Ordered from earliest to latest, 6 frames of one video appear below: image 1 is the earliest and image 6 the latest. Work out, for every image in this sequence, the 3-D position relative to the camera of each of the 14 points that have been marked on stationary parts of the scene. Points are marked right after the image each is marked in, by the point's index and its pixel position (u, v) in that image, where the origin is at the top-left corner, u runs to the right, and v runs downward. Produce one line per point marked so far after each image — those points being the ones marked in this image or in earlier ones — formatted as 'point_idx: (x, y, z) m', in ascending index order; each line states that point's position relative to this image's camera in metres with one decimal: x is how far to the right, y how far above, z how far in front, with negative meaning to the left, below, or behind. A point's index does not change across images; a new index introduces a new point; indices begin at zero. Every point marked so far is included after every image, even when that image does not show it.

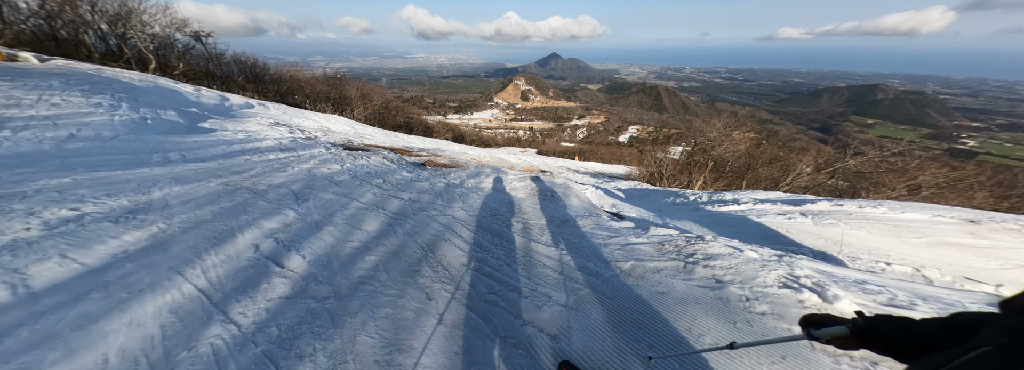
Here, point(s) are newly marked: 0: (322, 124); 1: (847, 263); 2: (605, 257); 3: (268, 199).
0: (-11.7, +3.9, +15.9) m
1: (+6.4, -1.5, +4.9) m
2: (+1.1, -0.8, +3.0) m
3: (-3.7, -0.2, +3.9) m
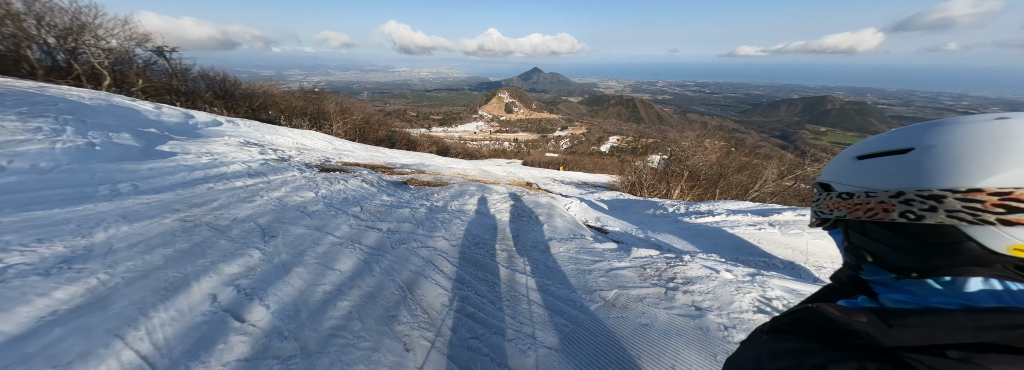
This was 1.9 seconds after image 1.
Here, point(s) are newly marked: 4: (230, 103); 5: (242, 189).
0: (-12.8, +2.6, +15.3) m
1: (+6.1, -1.8, +5.2) m
2: (+0.9, -1.2, +3.0) m
3: (-3.9, -0.7, +3.6) m
4: (-19.4, +5.6, +17.8) m
5: (-6.2, -0.1, +6.0) m
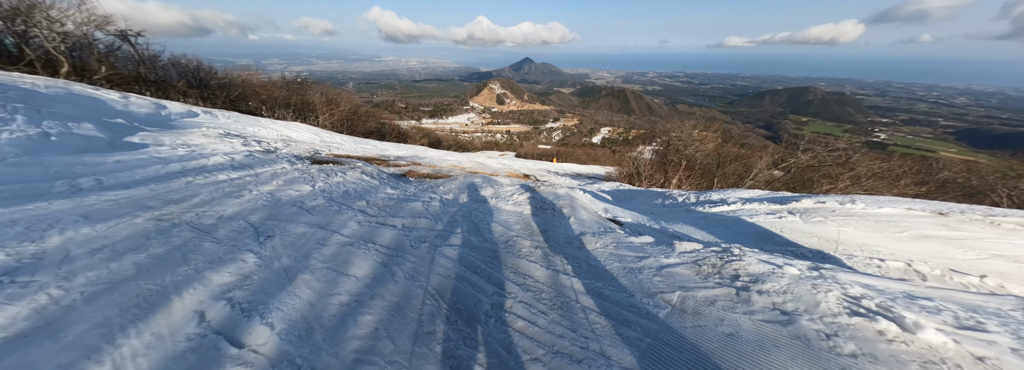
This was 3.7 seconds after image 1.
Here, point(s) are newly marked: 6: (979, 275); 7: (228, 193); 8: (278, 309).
0: (-12.8, +2.9, +14.3) m
1: (+6.5, -1.5, +5.0) m
2: (+1.4, -1.0, +2.6) m
3: (-3.5, -0.6, +3.0) m
4: (-19.5, +5.9, +16.5) m
5: (-5.9, 0.0, +5.3) m
6: (+8.0, -1.5, +4.4) m
7: (-5.1, -0.2, +4.6) m
8: (-1.9, -1.0, +2.1) m
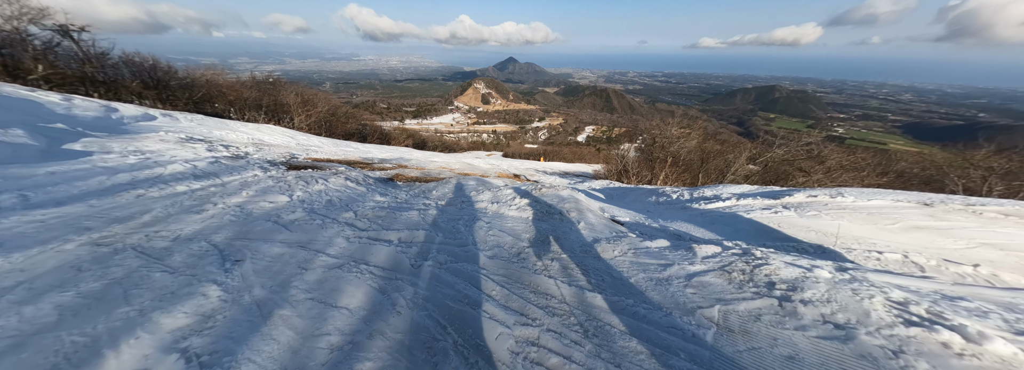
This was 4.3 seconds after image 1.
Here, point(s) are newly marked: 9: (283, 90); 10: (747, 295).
0: (-13.3, +2.5, +13.2) m
1: (+6.5, -1.4, +5.0) m
2: (+1.6, -1.1, +2.4) m
3: (-3.3, -0.8, +2.5) m
4: (-20.2, +5.3, +15.0) m
5: (-5.9, -0.2, +4.7) m
6: (+8.1, -1.4, +4.5) m
7: (-5.1, -0.4, +4.0) m
8: (-1.7, -1.1, +1.7) m
9: (-17.1, +7.1, +19.2) m
10: (+2.2, -1.0, +2.4) m
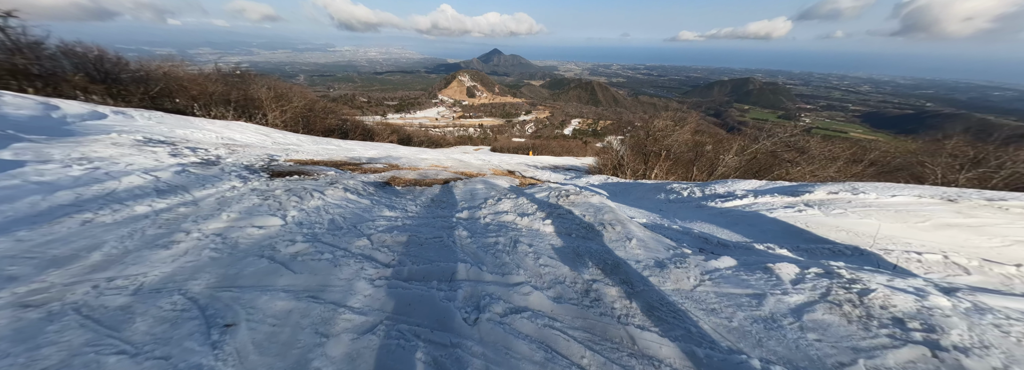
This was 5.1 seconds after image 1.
0: (-13.3, +2.2, +11.9) m
1: (+7.0, -1.4, +4.8) m
2: (+2.2, -1.3, +1.9) m
3: (-2.6, -1.1, +1.8) m
4: (-20.3, +4.9, +13.2) m
5: (-5.3, -0.5, +3.8) m
6: (+8.7, -1.4, +4.5) m
7: (-4.5, -0.7, +3.2) m
8: (-1.0, -1.4, +1.0) m
9: (-17.5, +6.8, +17.5) m
10: (+2.9, -1.2, +2.0) m
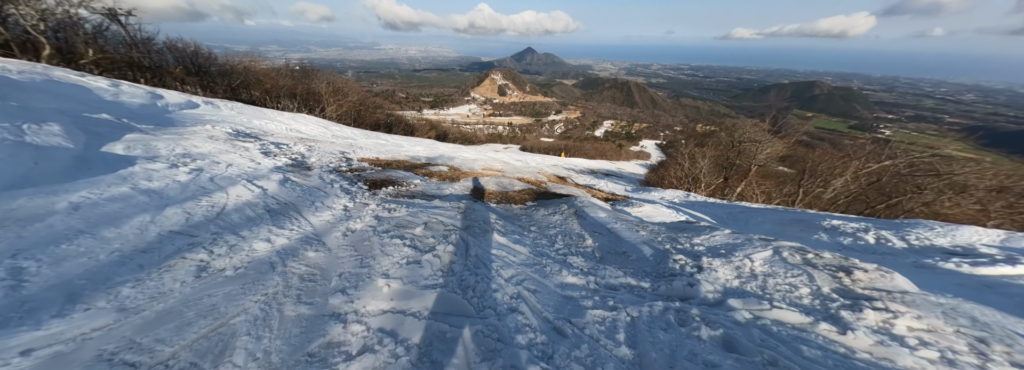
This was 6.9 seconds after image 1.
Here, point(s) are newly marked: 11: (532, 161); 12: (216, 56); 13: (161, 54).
0: (-9.2, +2.3, +11.5) m
1: (+10.0, -2.6, +2.3) m
2: (+4.9, -2.2, 0.0) m
3: (0.0, -1.7, +0.4) m
4: (-15.8, +5.4, +13.6) m
5: (-2.3, -0.9, +2.6) m
6: (+11.5, -2.7, +1.7) m
7: (-1.6, -1.2, +1.9) m
8: (+1.6, -2.1, -0.6) m
9: (-12.4, +7.2, +17.5) m
10: (+5.5, -2.2, 0.0) m
11: (+3.5, +1.2, +17.9) m
12: (-16.7, +7.5, +14.8) m
13: (-17.5, +6.6, +12.8) m
